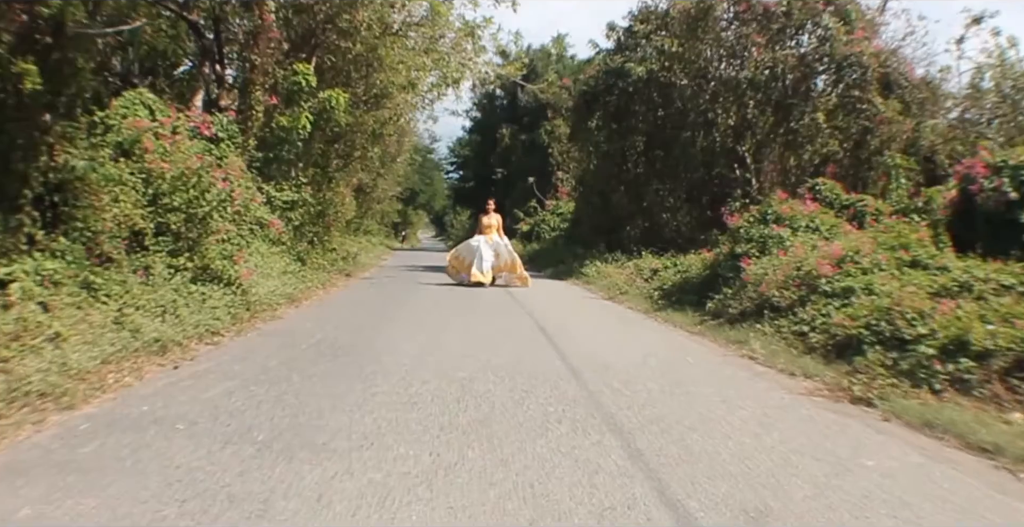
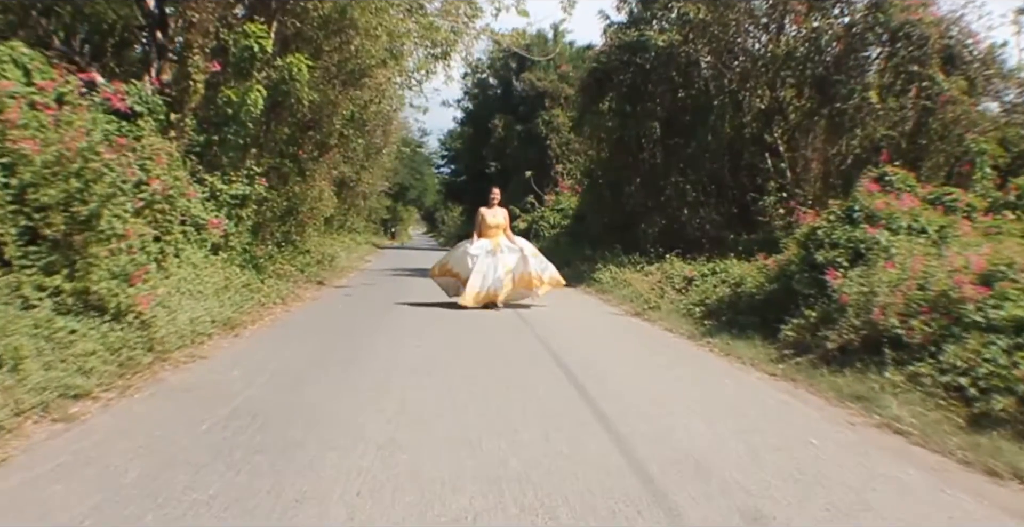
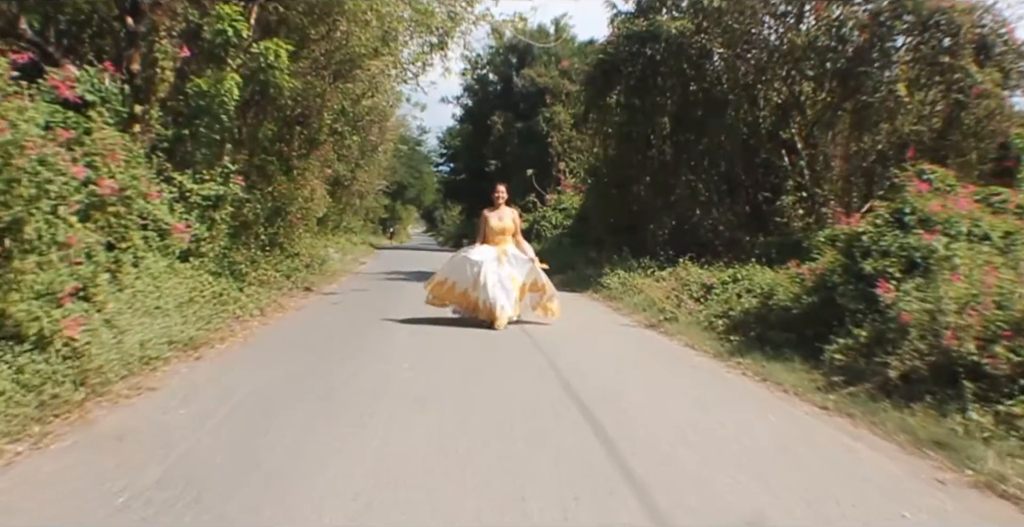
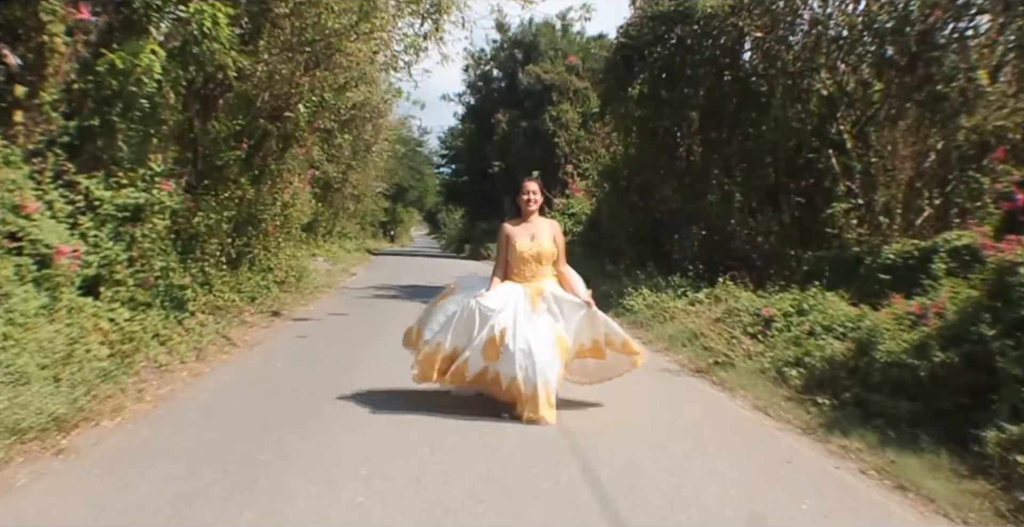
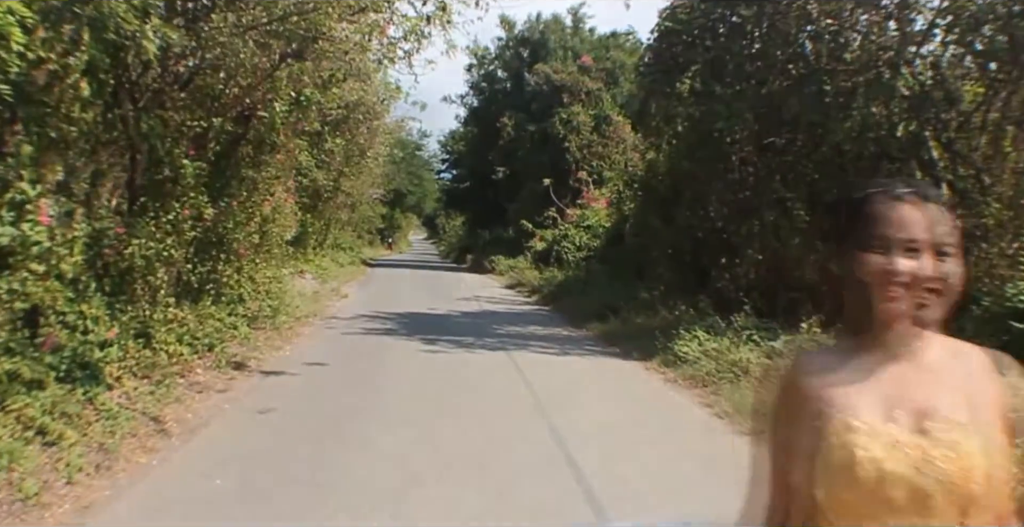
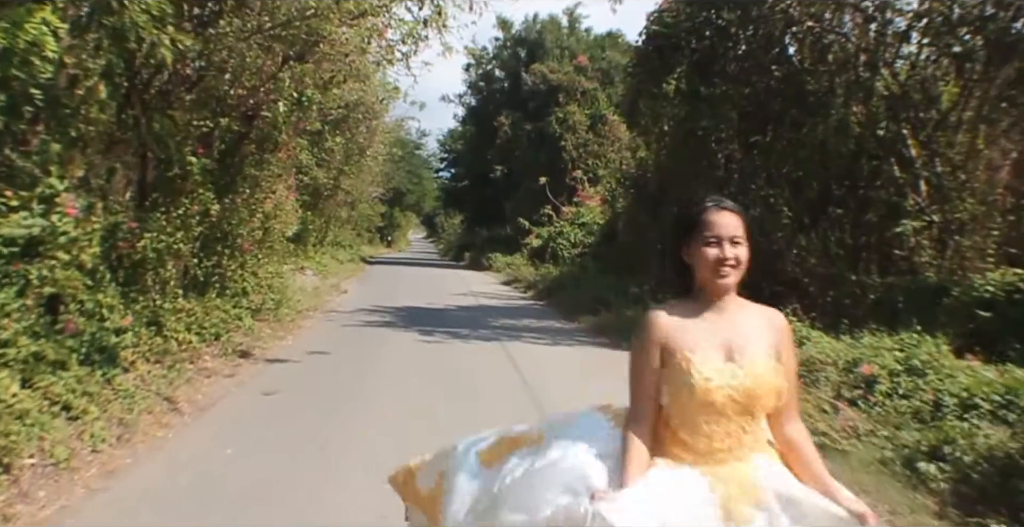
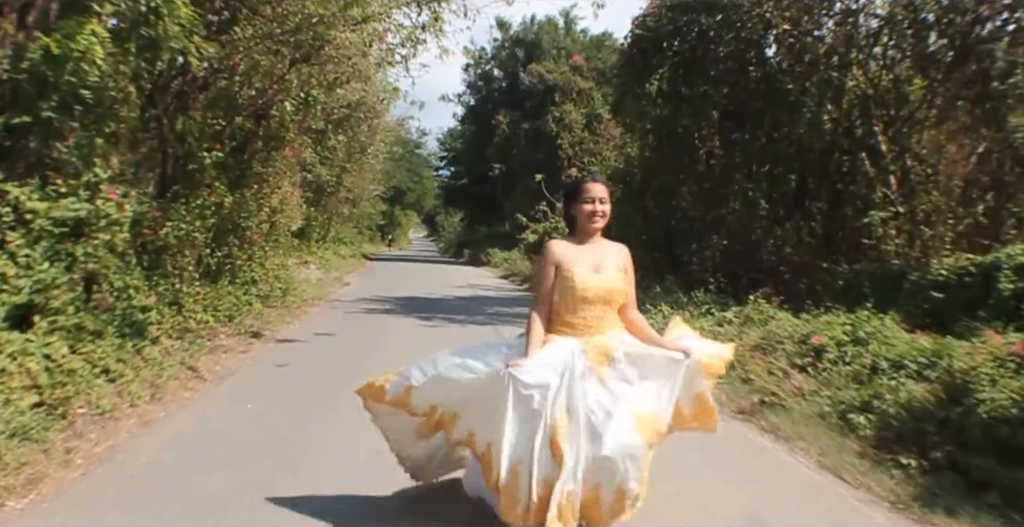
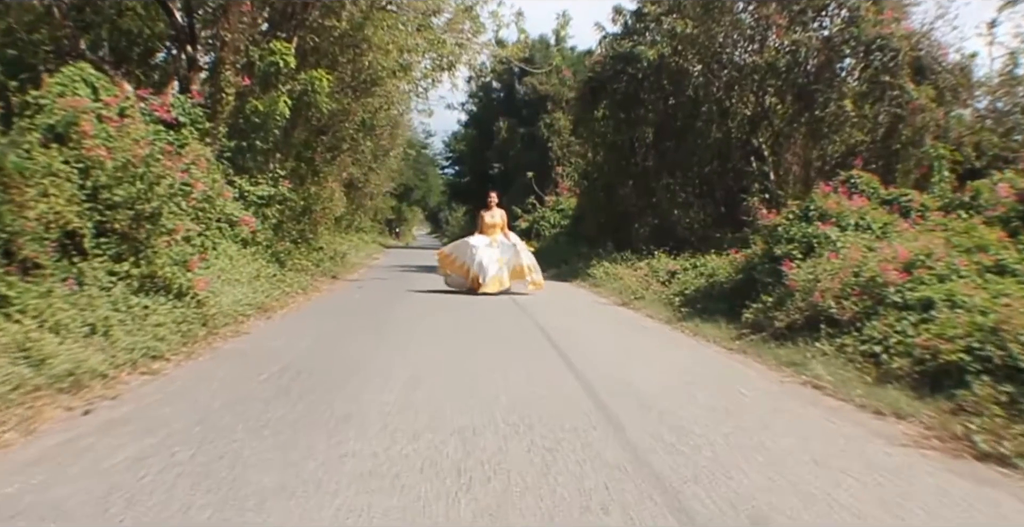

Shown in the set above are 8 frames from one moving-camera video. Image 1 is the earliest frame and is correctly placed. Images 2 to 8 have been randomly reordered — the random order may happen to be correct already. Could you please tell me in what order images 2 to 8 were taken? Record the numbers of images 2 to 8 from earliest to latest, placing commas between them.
8, 2, 3, 4, 7, 6, 5
